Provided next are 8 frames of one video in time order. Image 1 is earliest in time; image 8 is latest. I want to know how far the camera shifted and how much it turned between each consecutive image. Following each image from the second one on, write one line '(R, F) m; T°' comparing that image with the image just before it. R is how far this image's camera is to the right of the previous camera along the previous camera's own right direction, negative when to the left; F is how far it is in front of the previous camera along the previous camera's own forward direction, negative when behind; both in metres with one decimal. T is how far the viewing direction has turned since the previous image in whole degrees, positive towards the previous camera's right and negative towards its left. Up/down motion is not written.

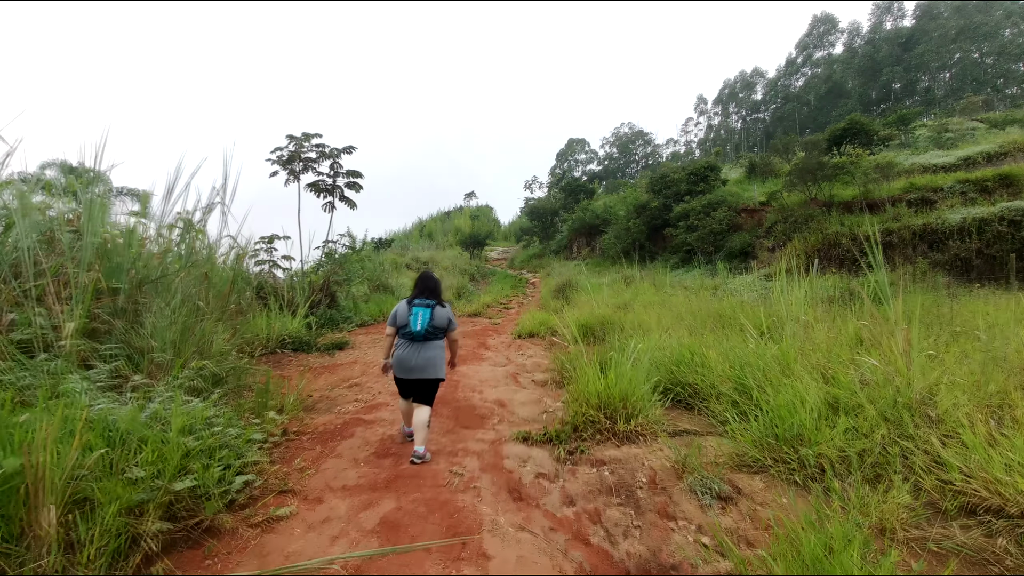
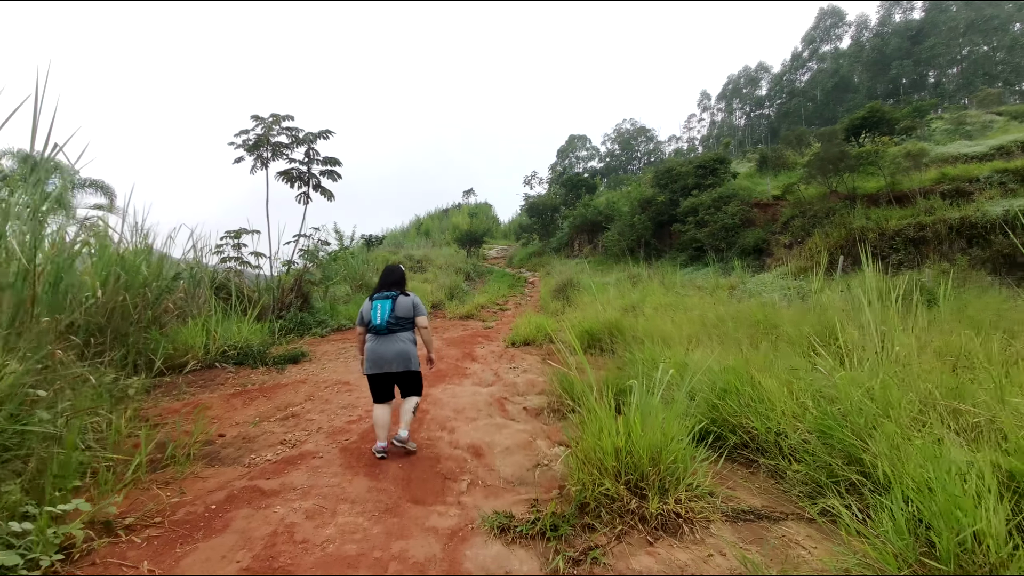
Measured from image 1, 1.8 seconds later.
(+0.1, +1.2) m; 0°
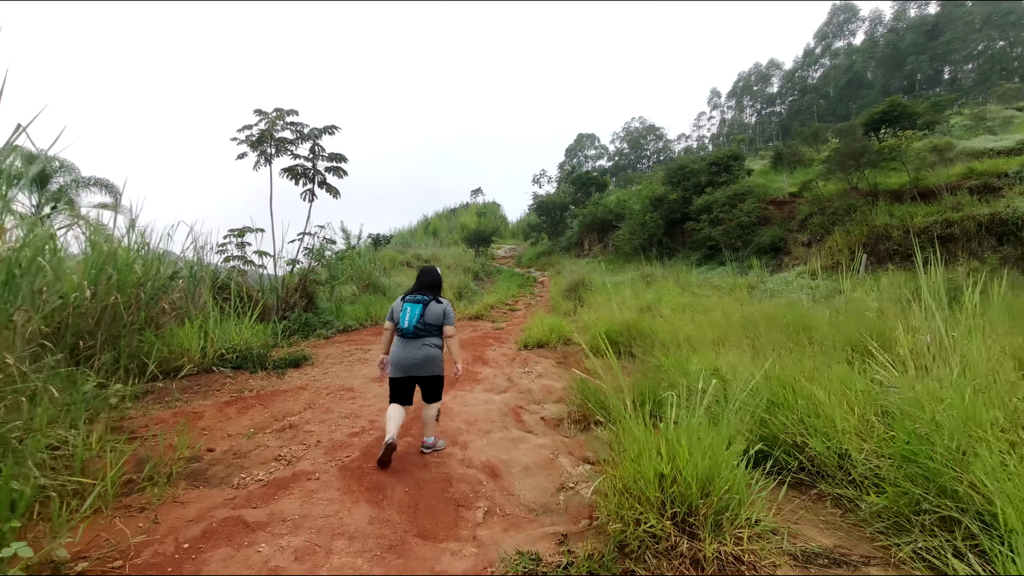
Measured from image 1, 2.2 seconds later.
(-0.1, +0.3) m; -1°
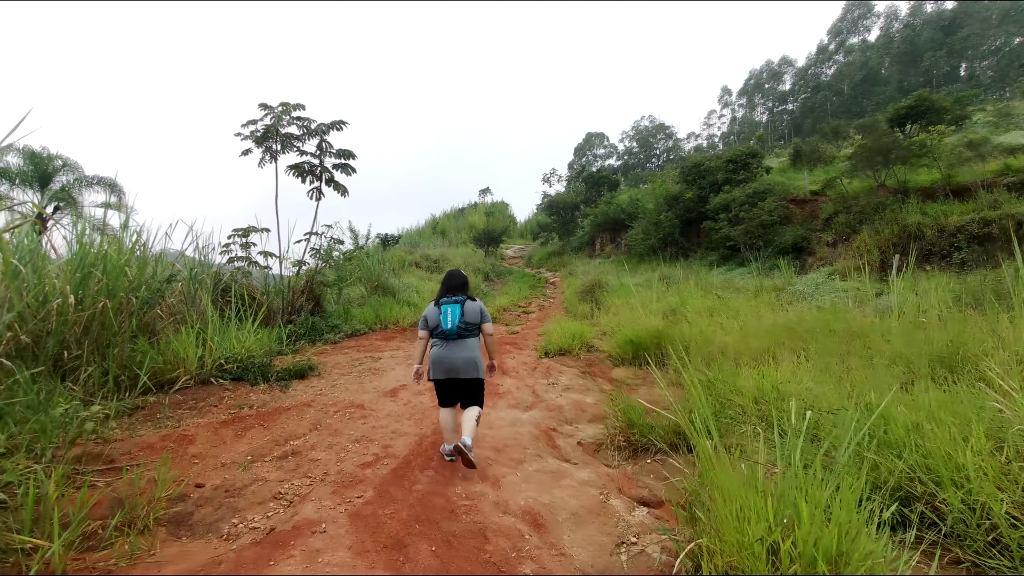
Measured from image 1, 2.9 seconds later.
(-0.2, +0.5) m; -1°
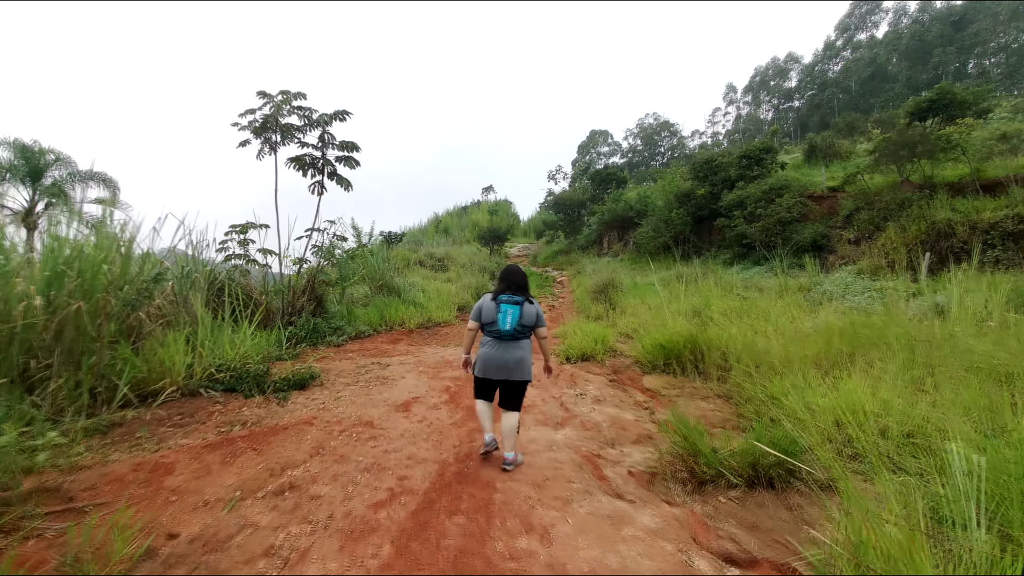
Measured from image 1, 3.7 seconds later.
(-0.2, +0.5) m; 0°
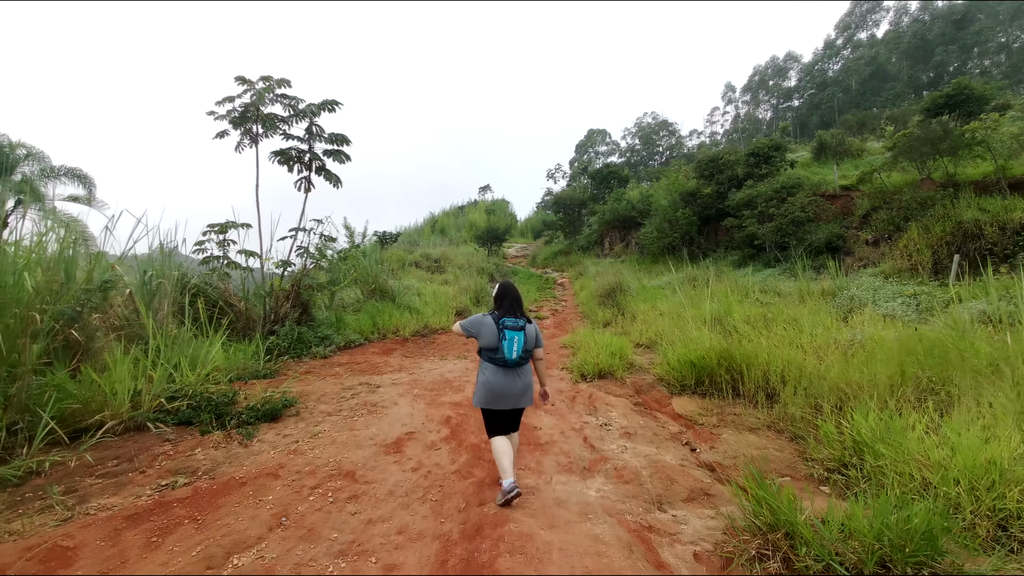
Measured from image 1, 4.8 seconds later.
(-0.1, +0.7) m; 0°
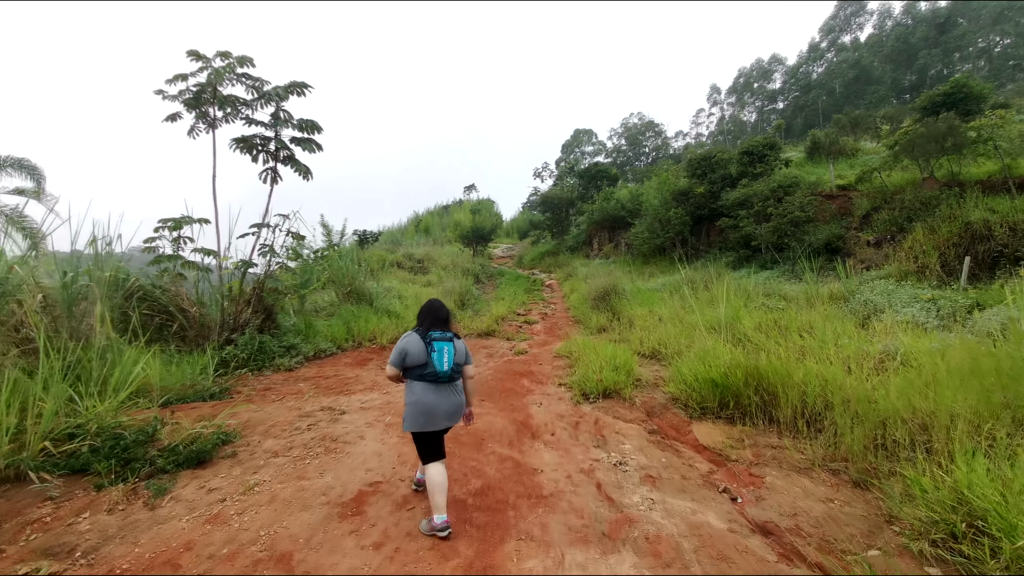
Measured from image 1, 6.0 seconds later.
(-0.1, +0.7) m; +2°
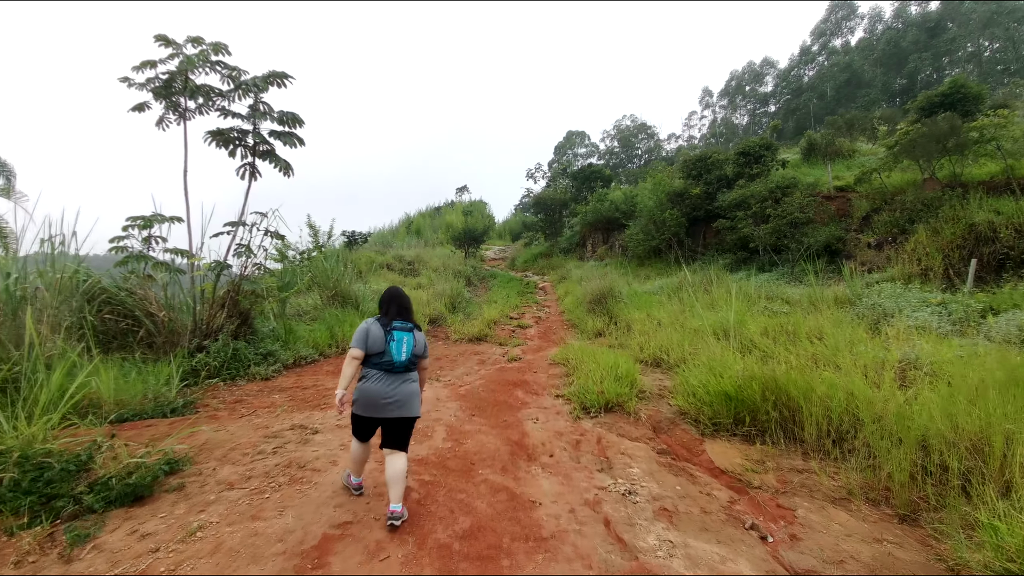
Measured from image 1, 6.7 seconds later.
(0.0, +0.4) m; +1°
